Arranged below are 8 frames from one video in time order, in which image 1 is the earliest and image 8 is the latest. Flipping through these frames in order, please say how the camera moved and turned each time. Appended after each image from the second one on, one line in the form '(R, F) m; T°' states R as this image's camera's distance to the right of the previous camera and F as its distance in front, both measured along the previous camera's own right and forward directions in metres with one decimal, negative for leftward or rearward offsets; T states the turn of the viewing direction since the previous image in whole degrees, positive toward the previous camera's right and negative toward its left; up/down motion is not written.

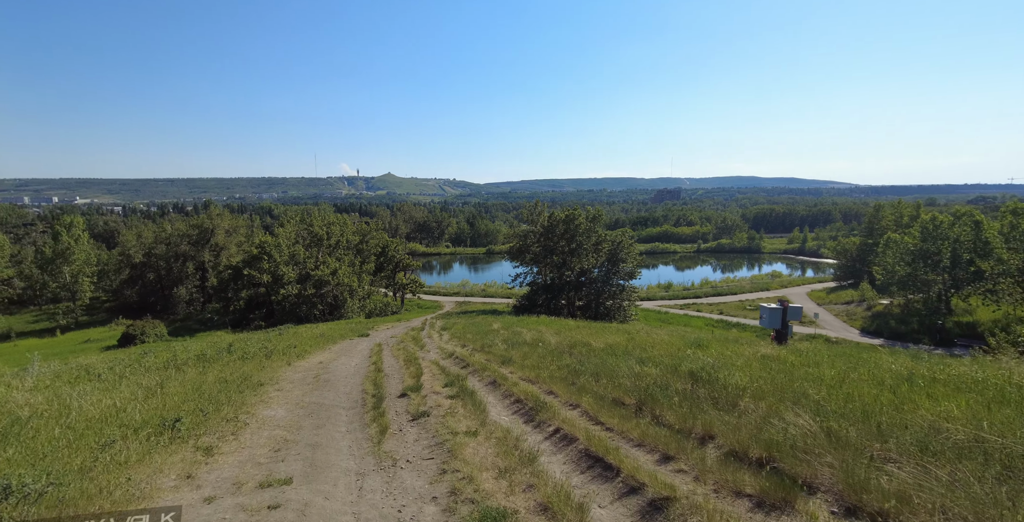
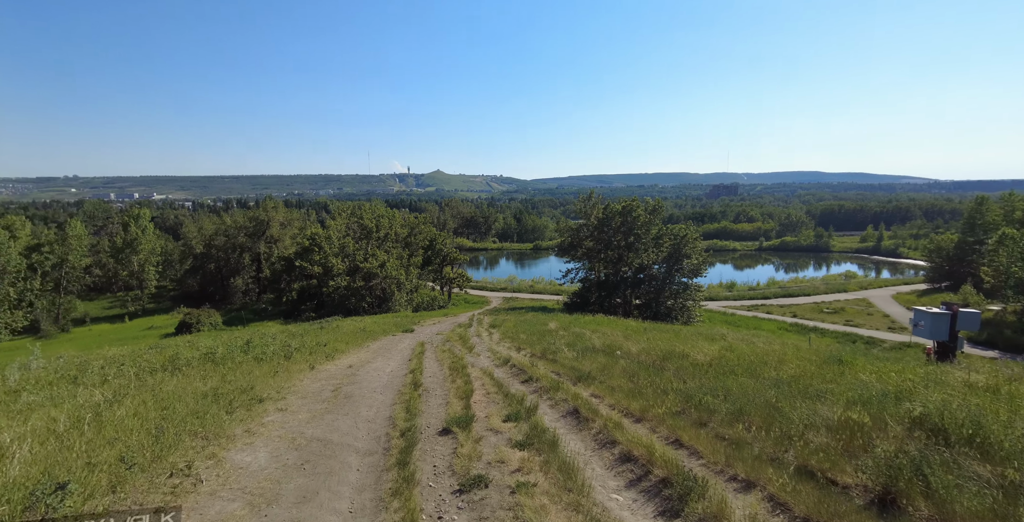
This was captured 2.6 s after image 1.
(-0.8, +3.5) m; -6°
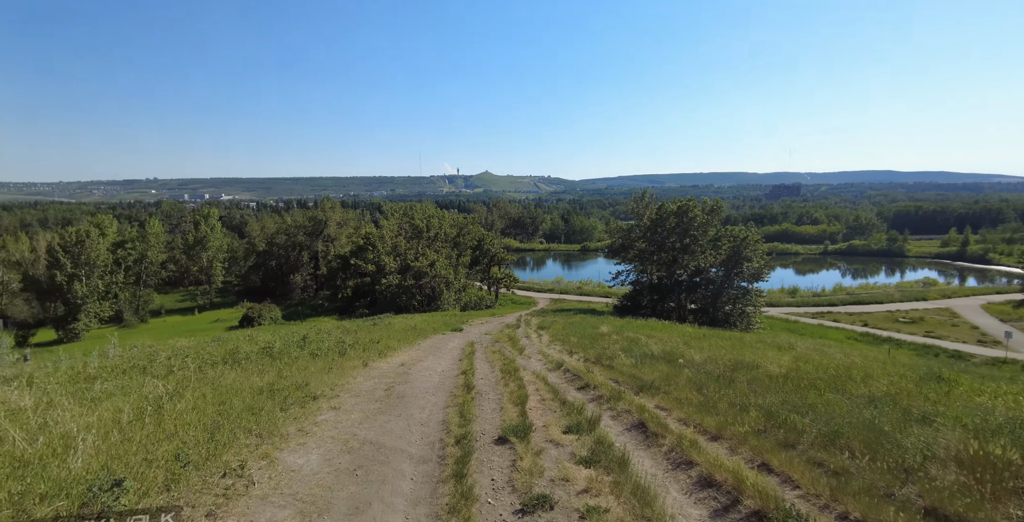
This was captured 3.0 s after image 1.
(-0.2, +0.5) m; -6°
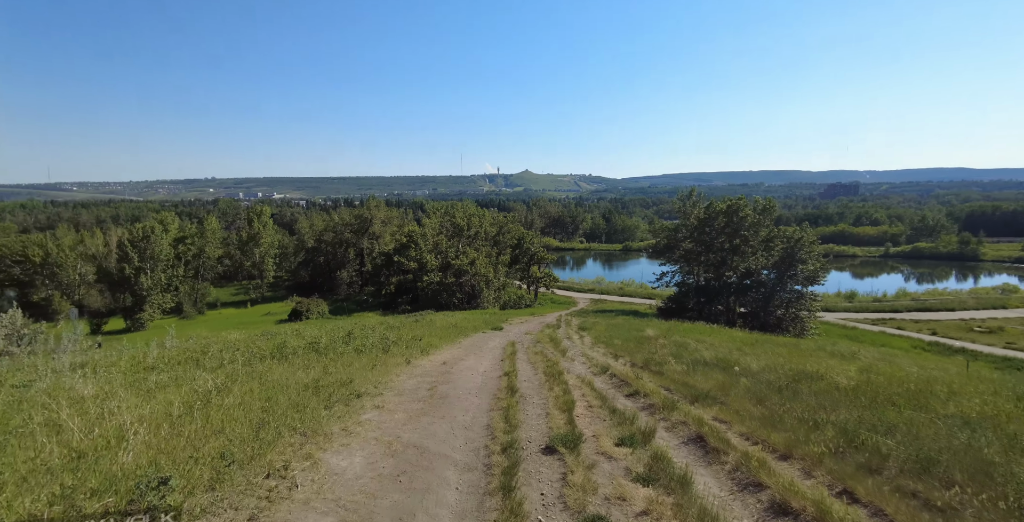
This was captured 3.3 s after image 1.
(-0.2, +0.3) m; -5°
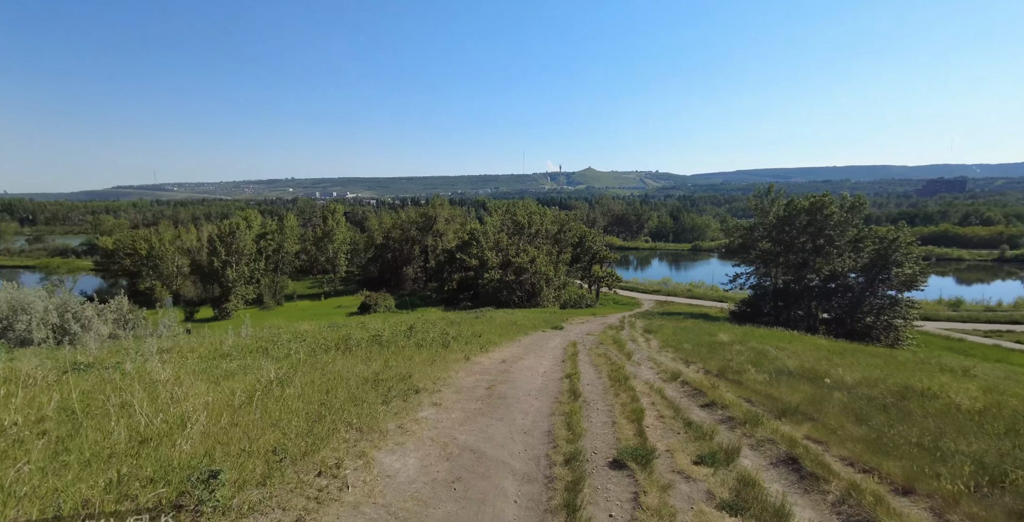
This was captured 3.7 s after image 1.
(-0.1, +0.5) m; -7°
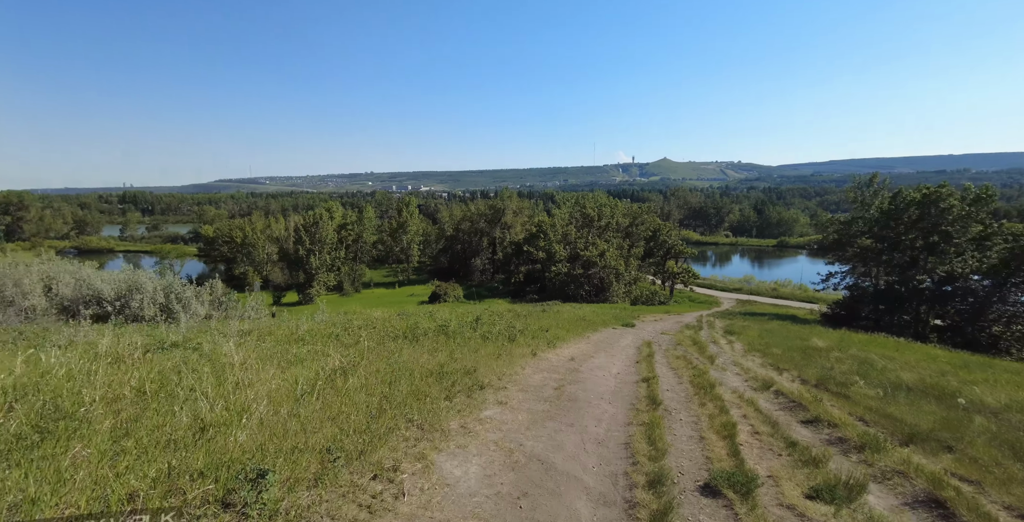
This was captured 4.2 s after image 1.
(-0.1, +0.6) m; -8°
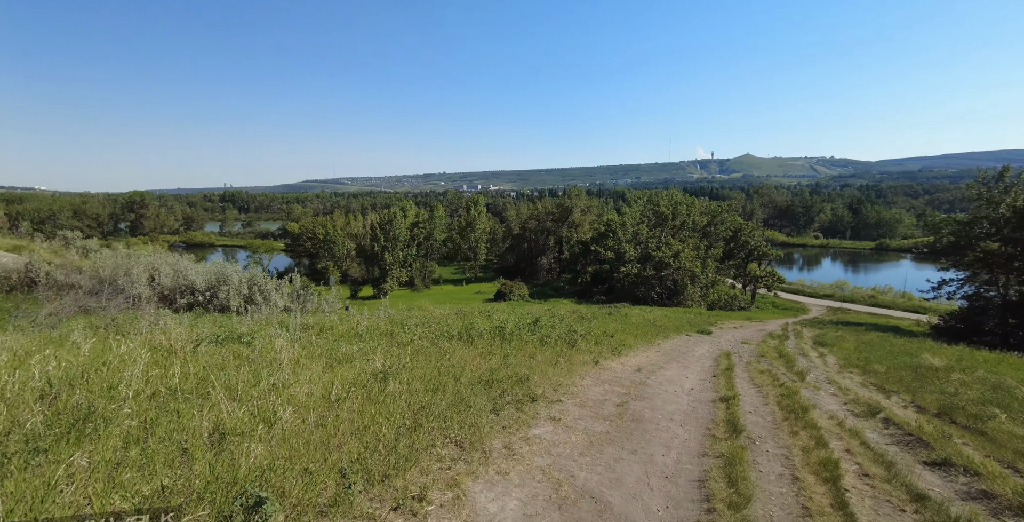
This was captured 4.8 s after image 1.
(+0.2, +0.8) m; -8°
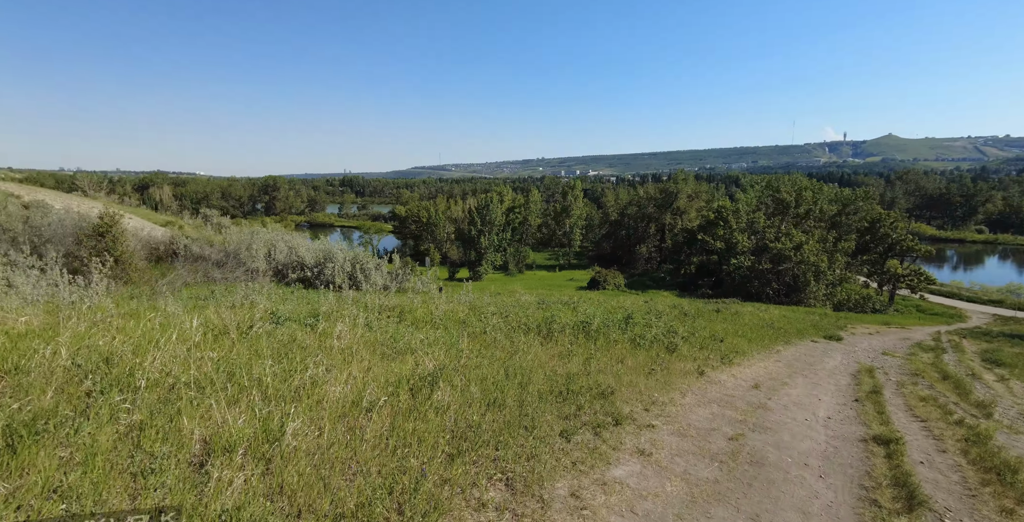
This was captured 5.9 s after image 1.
(+0.2, +1.4) m; -12°
